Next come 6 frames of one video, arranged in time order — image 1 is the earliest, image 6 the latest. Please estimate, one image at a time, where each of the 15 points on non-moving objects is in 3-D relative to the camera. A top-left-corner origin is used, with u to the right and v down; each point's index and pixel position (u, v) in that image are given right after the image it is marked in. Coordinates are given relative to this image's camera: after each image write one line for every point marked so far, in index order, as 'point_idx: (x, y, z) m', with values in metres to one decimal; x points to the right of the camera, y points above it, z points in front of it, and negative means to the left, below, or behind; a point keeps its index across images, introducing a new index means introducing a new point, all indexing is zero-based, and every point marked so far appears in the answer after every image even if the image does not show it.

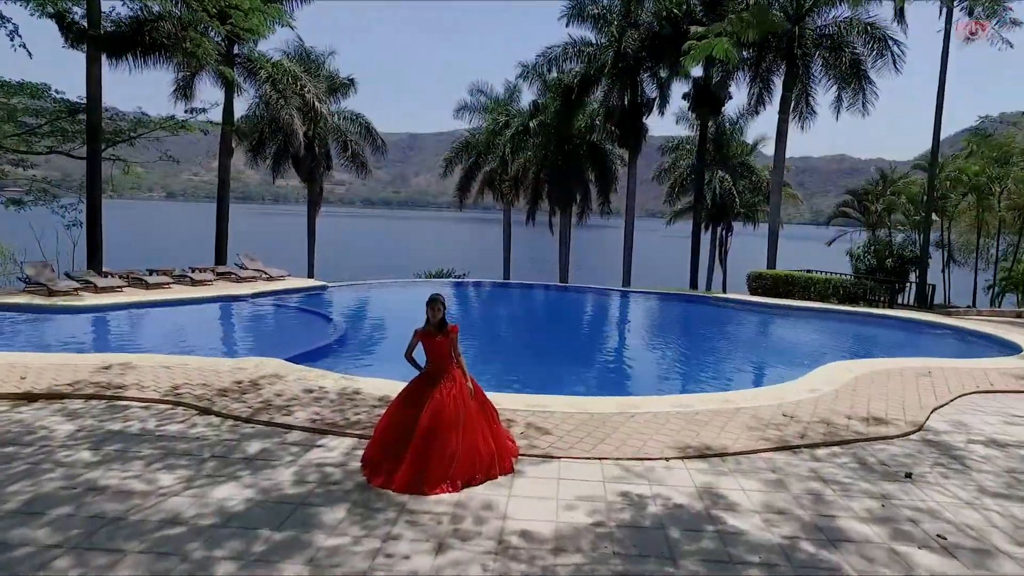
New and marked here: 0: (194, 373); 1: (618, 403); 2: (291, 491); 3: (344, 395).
0: (-3.4, -0.9, +6.6) m
1: (+1.0, -1.1, +6.1) m
2: (-1.4, -1.3, +4.1) m
3: (-1.6, -1.0, +6.0) m
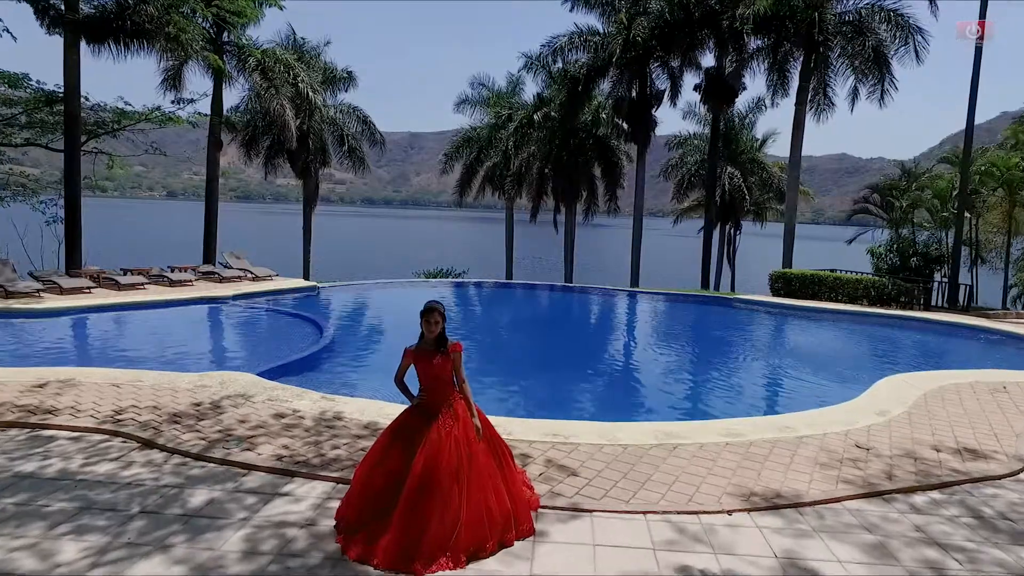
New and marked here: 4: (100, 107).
0: (-3.3, -0.9, +5.5) m
1: (+1.2, -1.2, +5.0) m
2: (-1.3, -1.4, +3.0) m
3: (-1.5, -1.1, +5.0) m
4: (-13.0, +5.7, +19.6) m
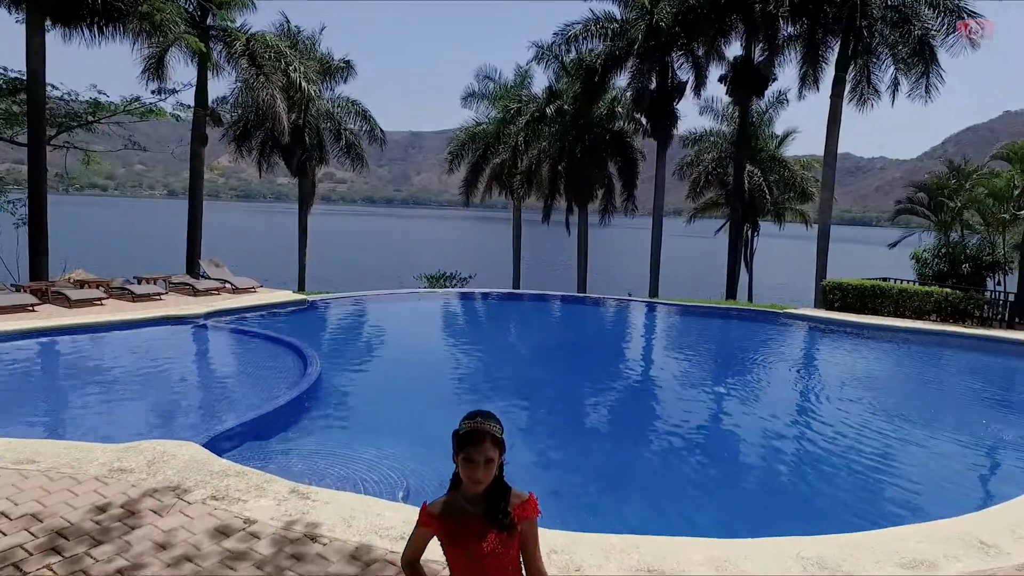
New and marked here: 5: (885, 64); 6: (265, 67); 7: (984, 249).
0: (-2.9, -1.2, +3.8) m
1: (+1.5, -1.4, +3.3) m
2: (-1.0, -1.6, +1.2) m
3: (-1.2, -1.3, +3.2) m
4: (-12.6, +5.5, +17.9) m
5: (+11.8, +7.1, +19.7) m
6: (-7.4, +6.6, +18.5) m
7: (+13.5, +1.1, +17.8) m
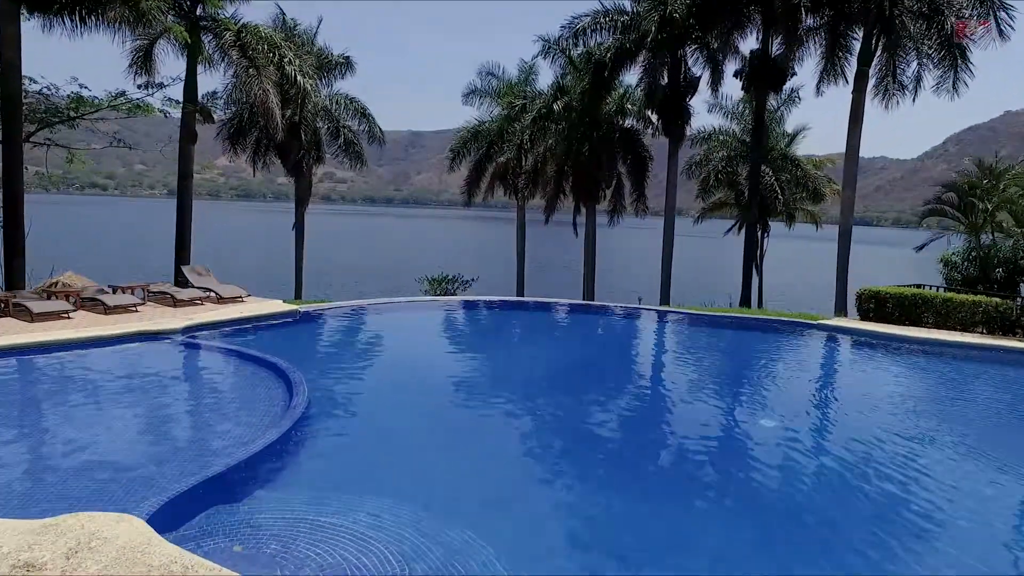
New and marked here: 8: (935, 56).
0: (-2.7, -1.3, +2.8) m
1: (+1.7, -1.6, +2.3) m
2: (-0.8, -1.8, +0.3) m
3: (-1.0, -1.5, +2.2) m
4: (-12.4, +5.3, +16.9) m
5: (+12.0, +6.9, +18.7) m
6: (-7.2, +6.4, +17.5) m
7: (+13.7, +0.9, +16.8) m
8: (+12.5, +6.8, +18.2) m
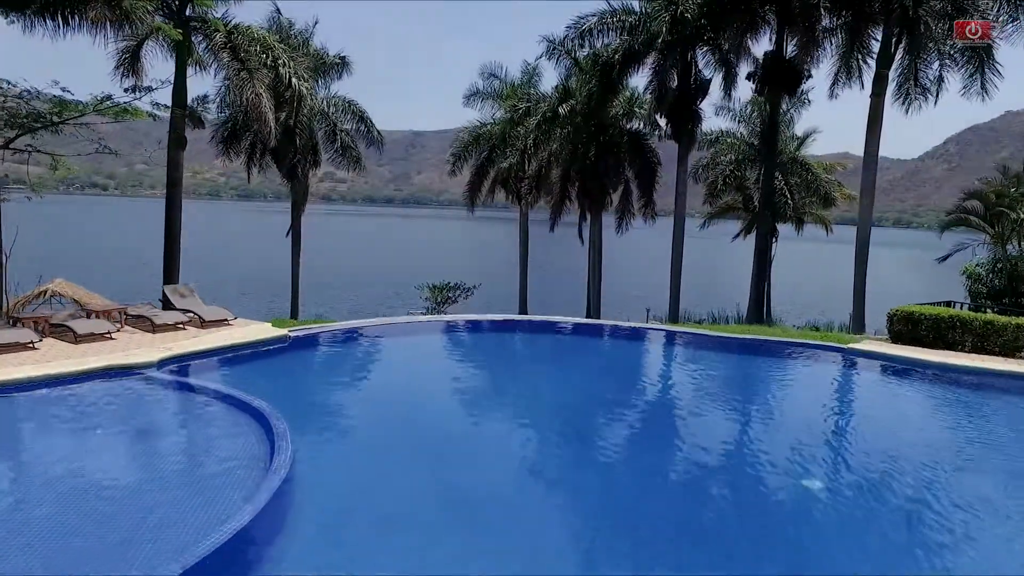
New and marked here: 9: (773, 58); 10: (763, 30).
0: (-2.6, -1.7, +2.0) m
1: (+1.8, -1.9, +1.5) m
2: (-0.7, -2.1, -0.5) m
3: (-0.9, -1.9, +1.4) m
4: (-12.3, +5.0, +16.1) m
5: (+12.1, +6.6, +17.9) m
6: (-7.0, +6.1, +16.7) m
7: (+13.8, +0.6, +16.0) m
8: (+12.6, +6.5, +17.4) m
9: (+8.1, +7.1, +19.3) m
10: (+7.8, +8.1, +19.4) m
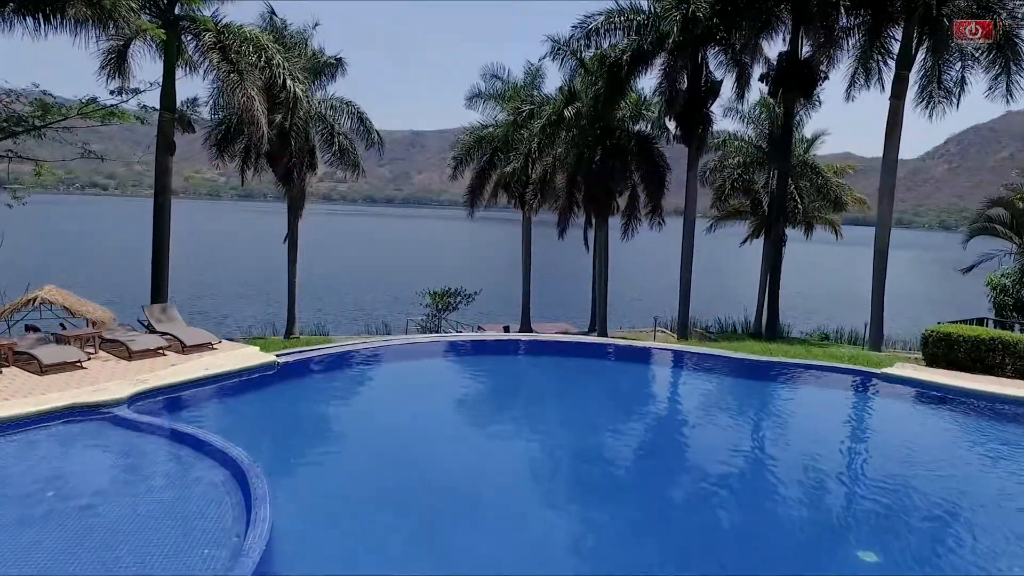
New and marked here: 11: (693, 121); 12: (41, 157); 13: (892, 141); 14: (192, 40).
0: (-2.5, -2.0, +1.2) m
1: (+1.9, -2.3, +0.7) m
2: (-0.6, -2.5, -1.3) m
3: (-0.8, -2.2, +0.7) m
4: (-12.2, +4.7, +15.4) m
5: (+12.2, +6.3, +17.1) m
6: (-6.9, +5.8, +16.0) m
7: (+14.0, +0.2, +15.3) m
8: (+12.7, +6.2, +16.6) m
9: (+8.2, +6.8, +18.6) m
10: (+7.9, +7.8, +18.6) m
11: (+5.7, +5.3, +19.6) m
12: (-12.3, +3.4, +16.3) m
13: (+10.9, +4.2, +17.9) m
14: (-8.2, +6.4, +16.0) m
